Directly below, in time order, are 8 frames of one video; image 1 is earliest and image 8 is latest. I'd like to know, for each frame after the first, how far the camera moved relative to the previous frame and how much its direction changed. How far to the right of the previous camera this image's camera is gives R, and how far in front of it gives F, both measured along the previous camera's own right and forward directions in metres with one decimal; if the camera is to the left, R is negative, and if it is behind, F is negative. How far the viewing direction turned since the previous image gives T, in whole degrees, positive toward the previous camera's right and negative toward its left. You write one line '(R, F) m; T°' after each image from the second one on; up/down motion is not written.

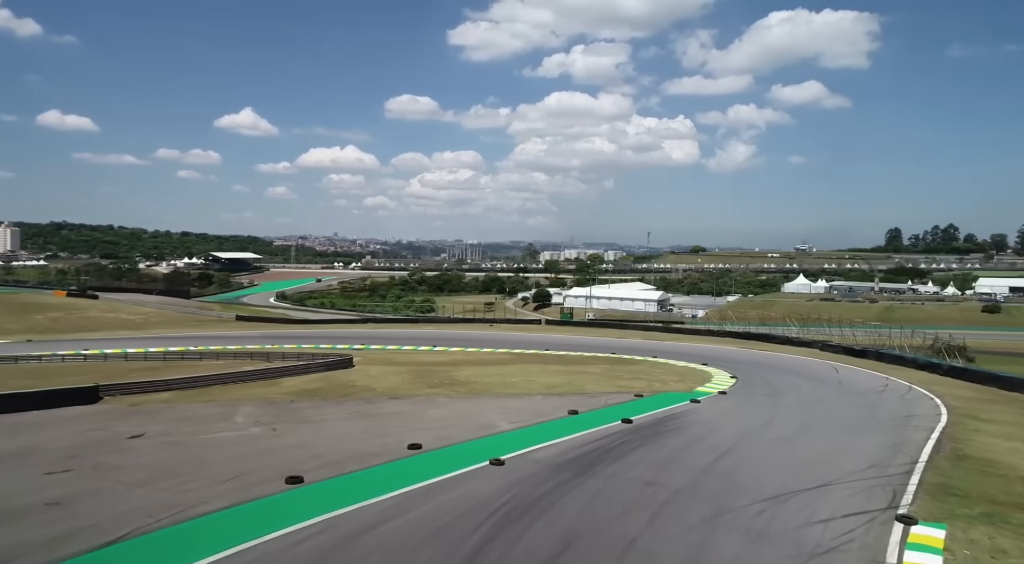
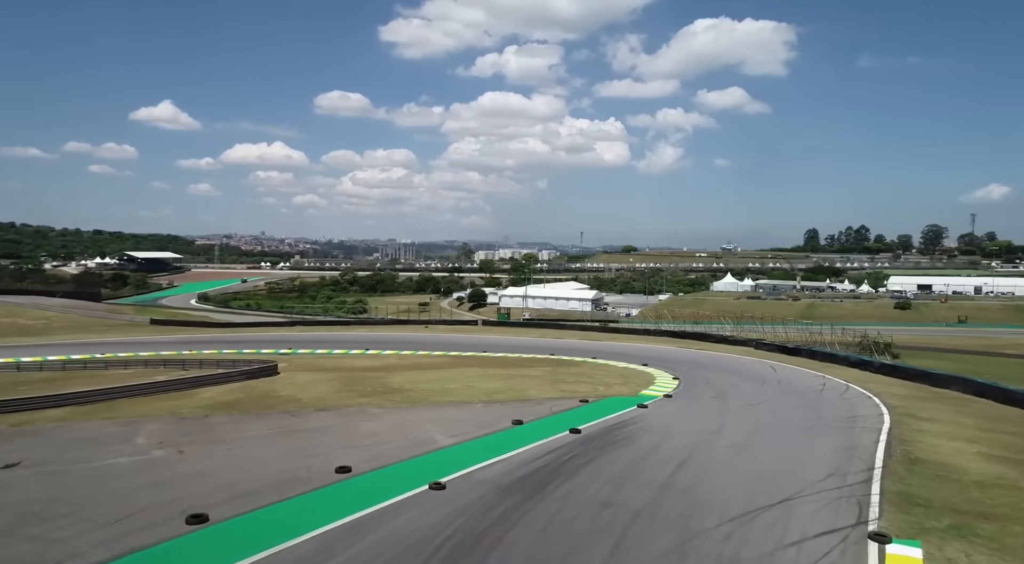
(-0.1, +1.0) m; +6°
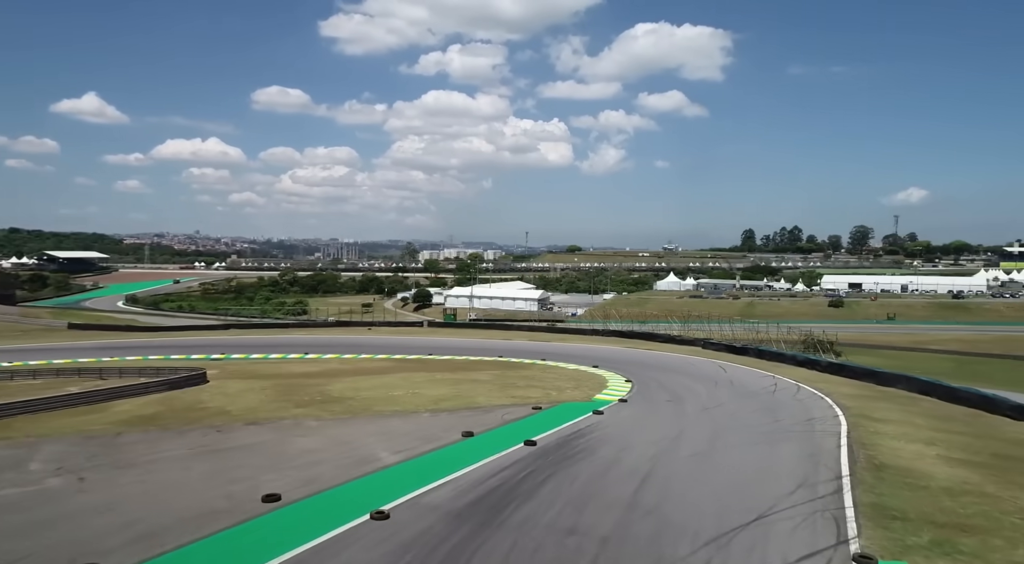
(-0.1, +0.9) m; +5°
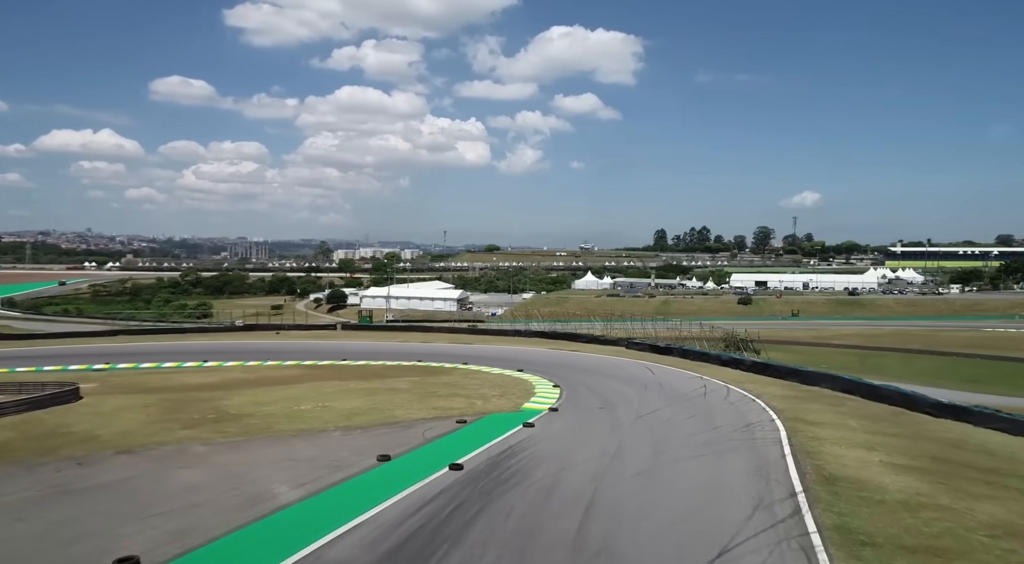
(-0.1, +1.4) m; +7°
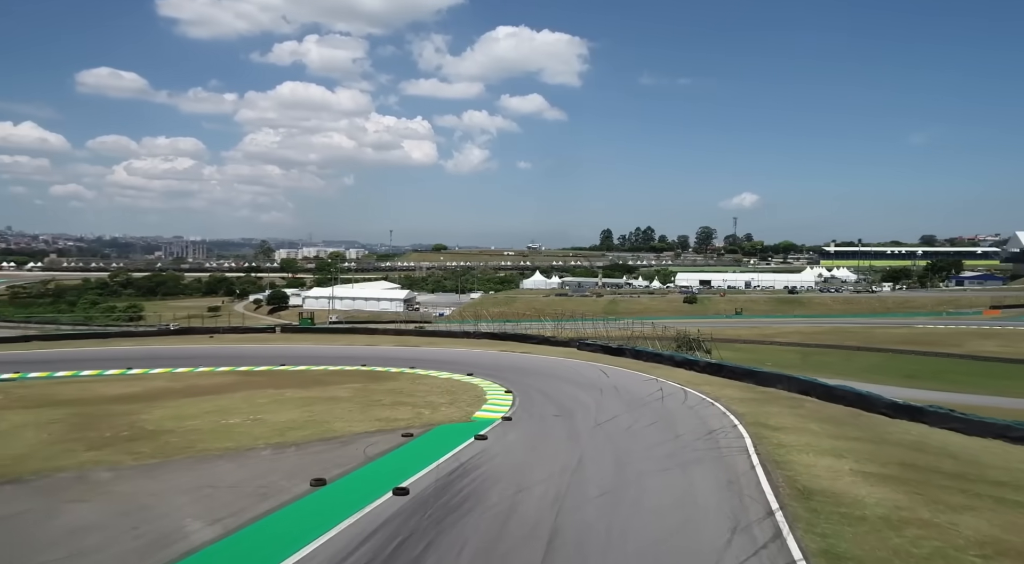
(-0.1, +1.0) m; +5°
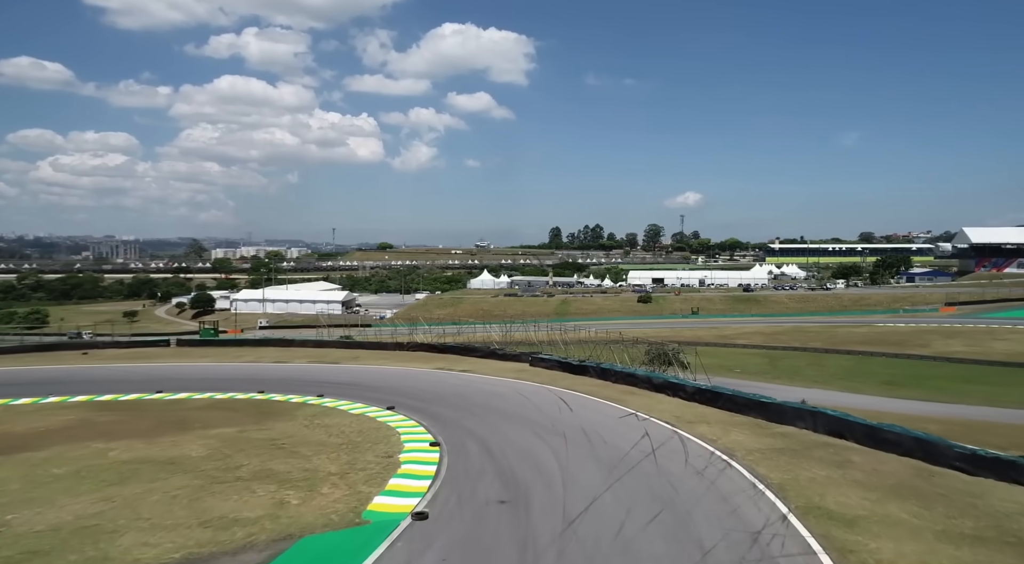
(+0.5, +5.6) m; +4°
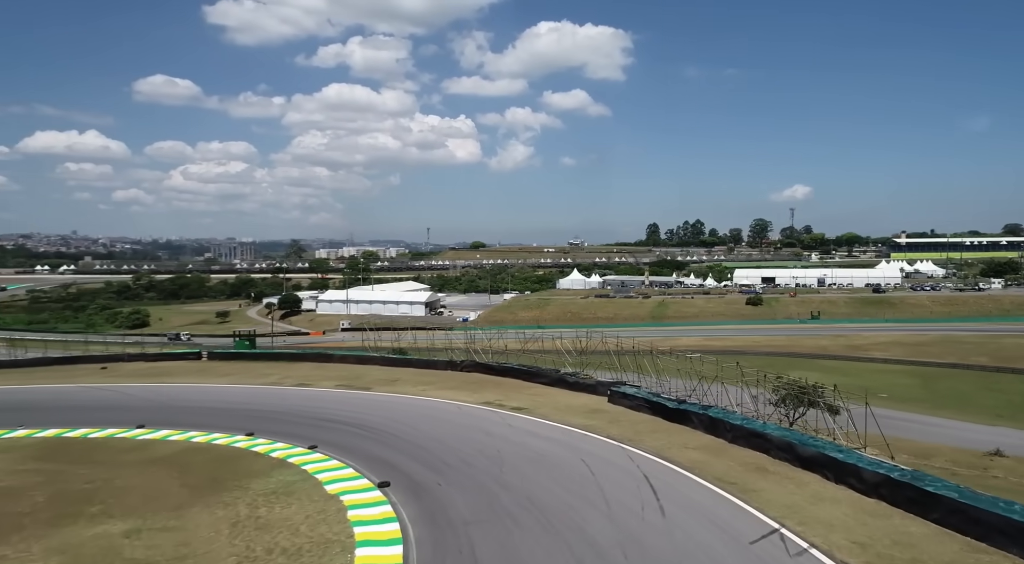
(+0.7, +6.9) m; -8°
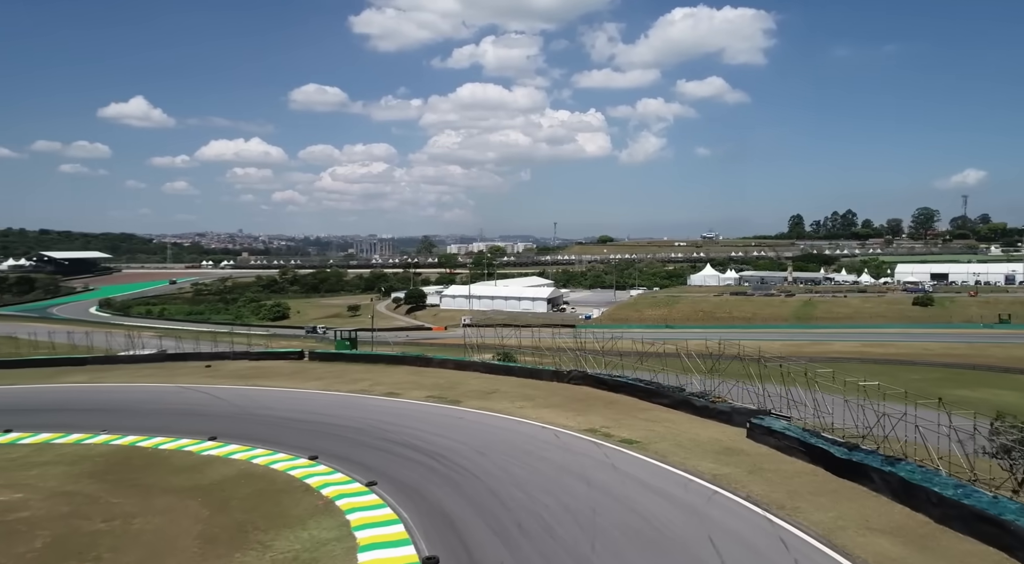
(+0.5, +3.7) m; -11°
